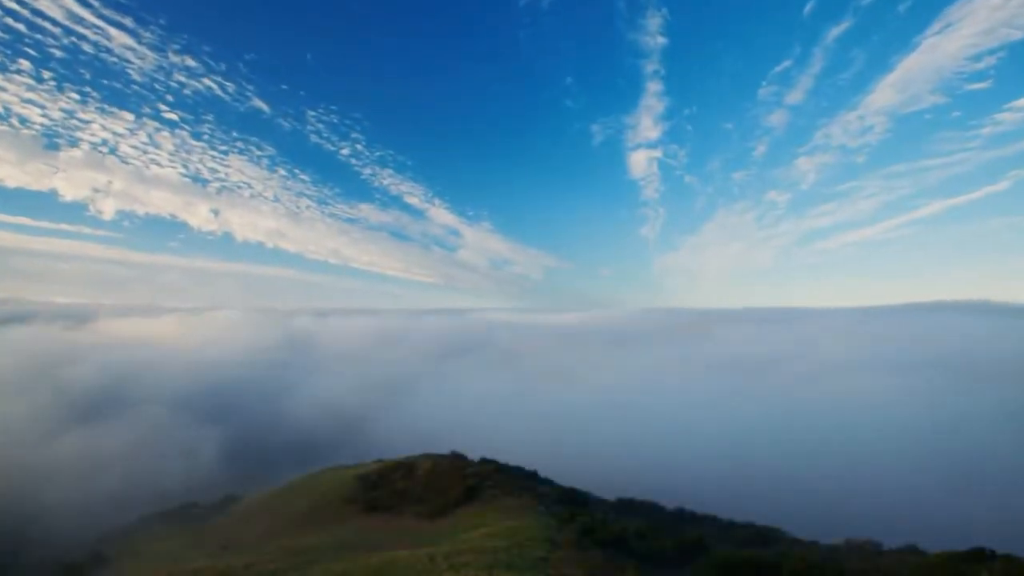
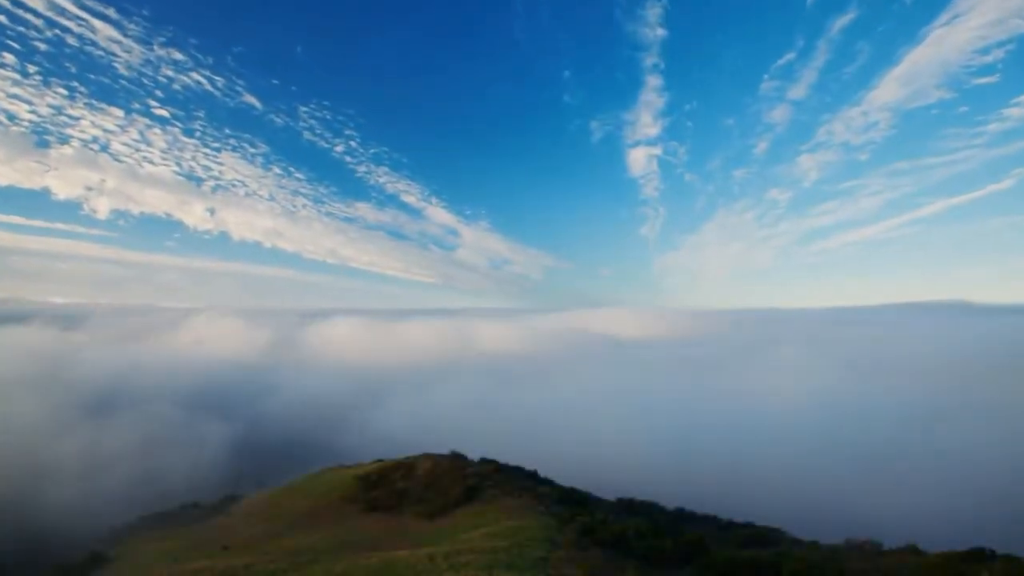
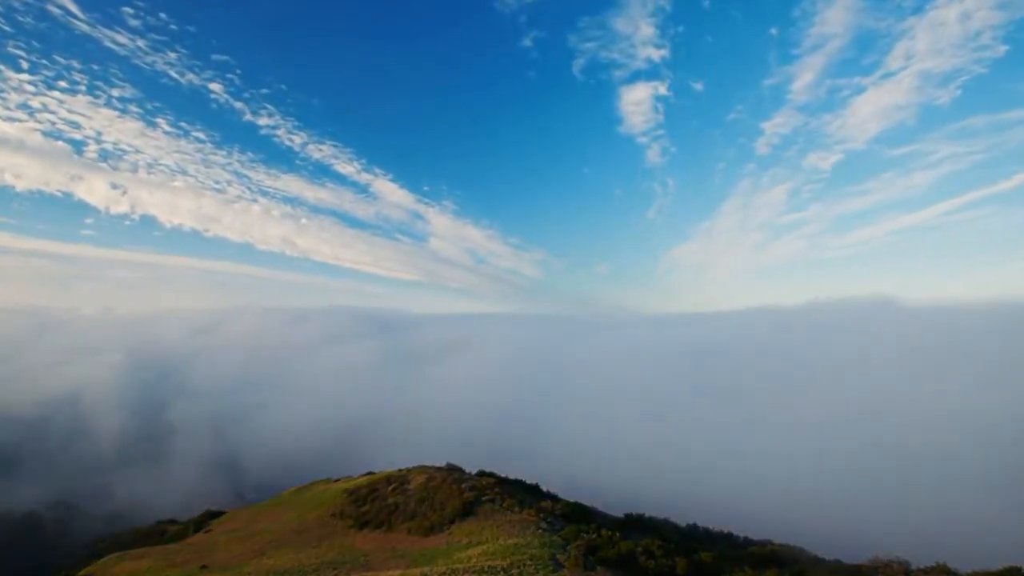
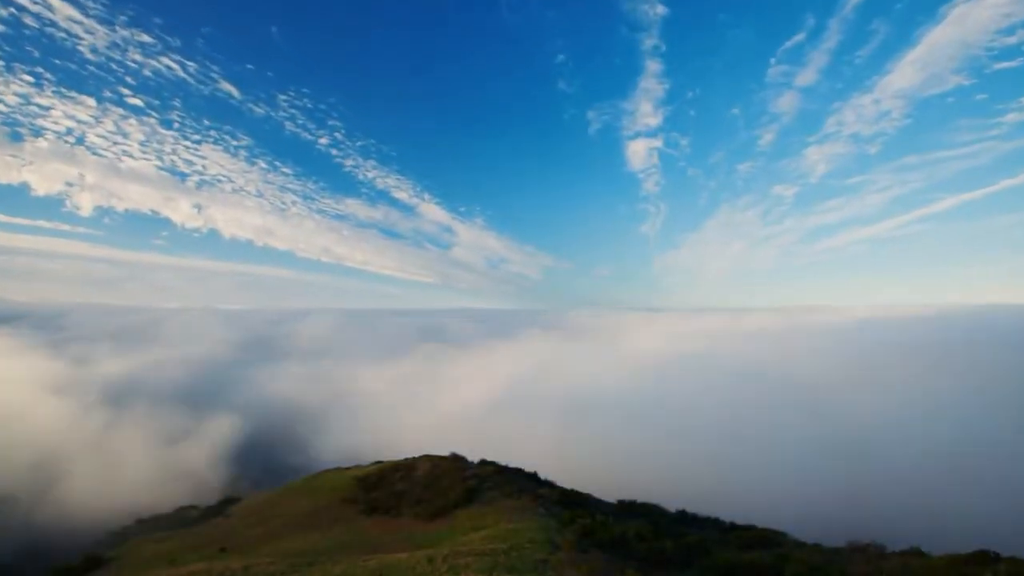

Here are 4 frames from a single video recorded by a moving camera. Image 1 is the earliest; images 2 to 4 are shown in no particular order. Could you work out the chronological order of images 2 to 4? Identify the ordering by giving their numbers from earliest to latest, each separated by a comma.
2, 4, 3
